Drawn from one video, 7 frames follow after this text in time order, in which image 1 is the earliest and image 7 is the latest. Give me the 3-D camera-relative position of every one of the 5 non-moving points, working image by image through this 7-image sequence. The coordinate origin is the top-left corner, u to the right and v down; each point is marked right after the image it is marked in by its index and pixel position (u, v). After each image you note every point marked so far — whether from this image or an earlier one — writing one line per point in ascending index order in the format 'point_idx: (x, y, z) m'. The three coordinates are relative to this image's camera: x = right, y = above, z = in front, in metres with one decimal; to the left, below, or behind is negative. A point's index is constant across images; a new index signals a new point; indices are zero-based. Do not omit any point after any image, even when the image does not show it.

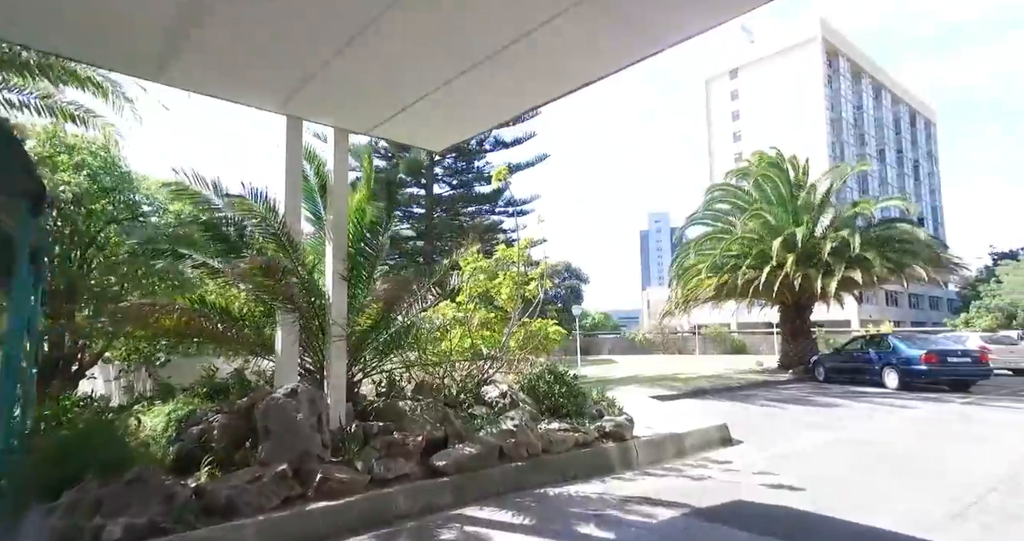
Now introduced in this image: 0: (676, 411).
0: (+2.6, -2.3, +9.3) m
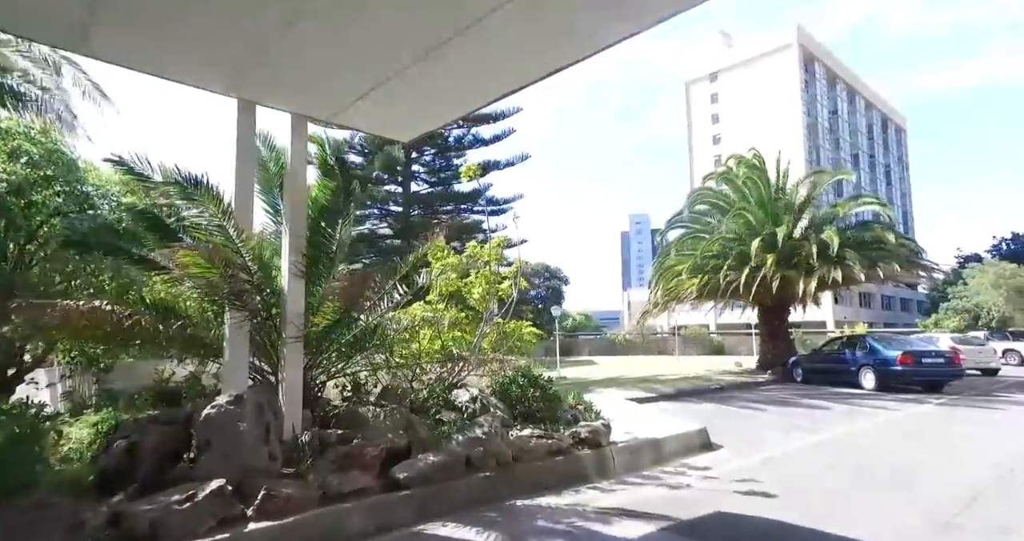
0: (+2.2, -2.3, +9.1) m
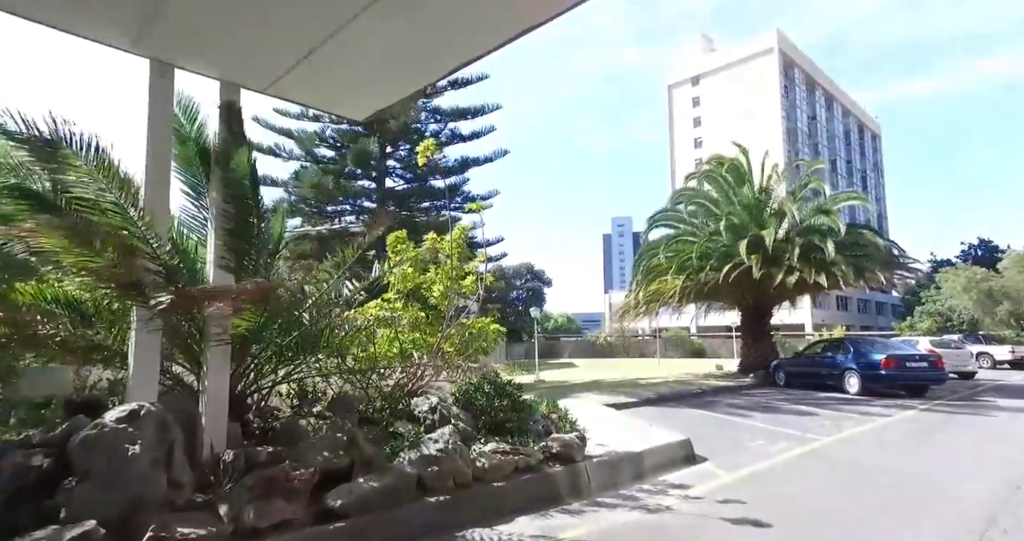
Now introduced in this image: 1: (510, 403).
0: (+1.8, -2.3, +8.5) m
1: (0.0, -1.3, +5.8) m
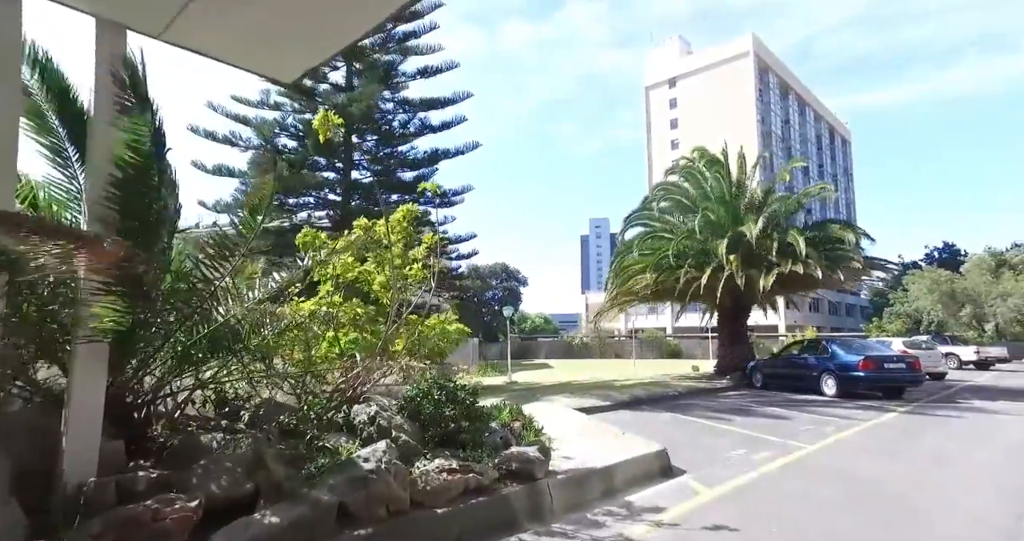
0: (+1.3, -2.2, +7.9) m
1: (-0.5, -1.2, +5.1) m
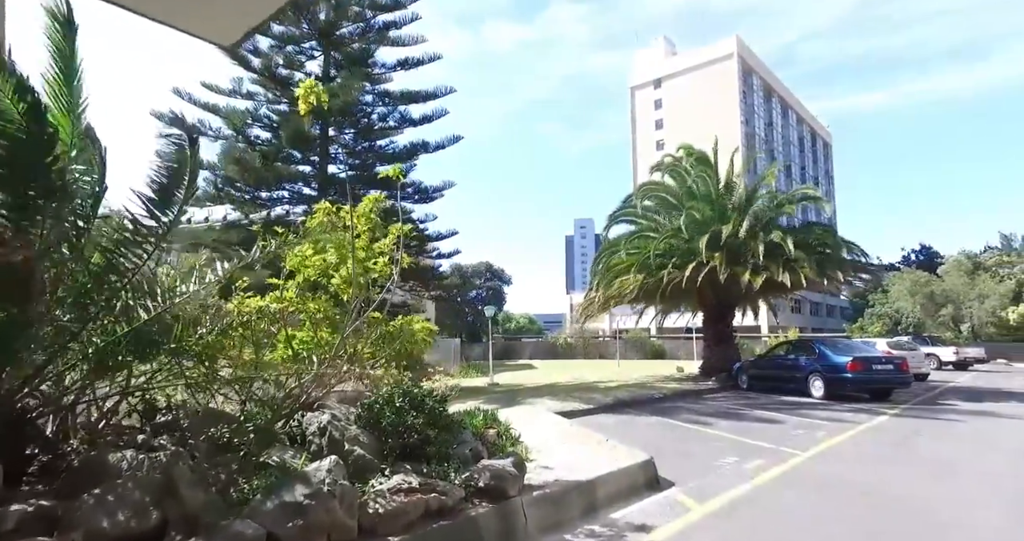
0: (+0.9, -2.1, +7.4) m
1: (-0.7, -1.2, +4.5) m
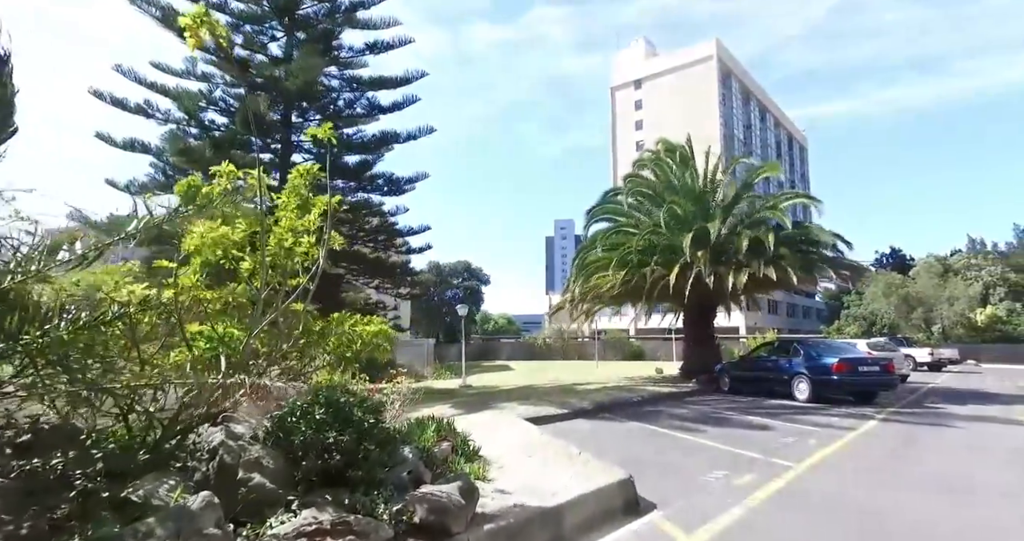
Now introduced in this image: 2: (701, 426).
0: (+0.5, -2.0, +6.6) m
1: (-1.0, -1.1, +3.7) m
2: (+3.3, -2.7, +10.0) m
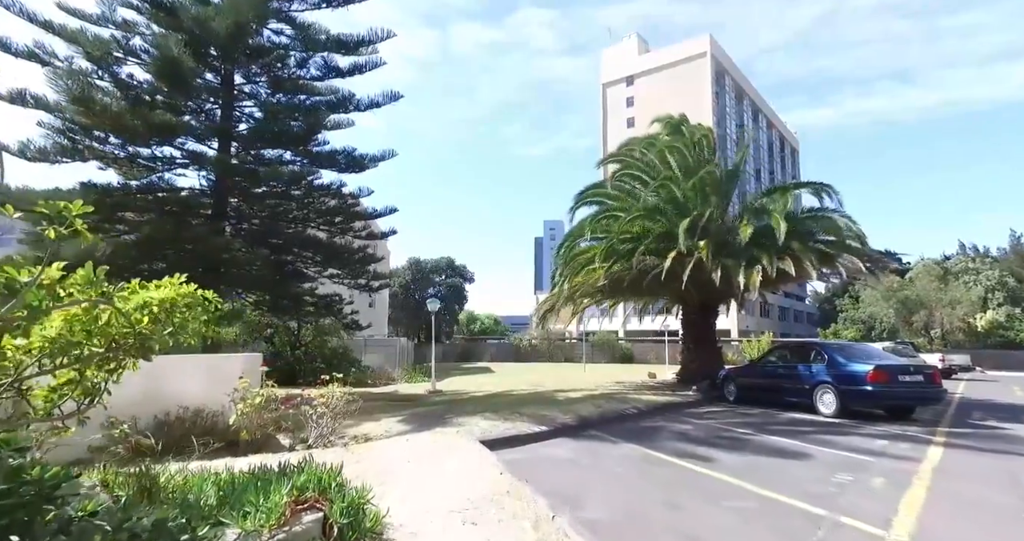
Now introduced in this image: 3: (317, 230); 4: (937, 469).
0: (0.0, -1.7, +4.3) m
1: (-1.4, -0.7, +1.3) m
2: (+2.8, -2.5, +7.7) m
3: (-5.6, +1.2, +16.3) m
4: (+4.9, -2.3, +6.6) m
